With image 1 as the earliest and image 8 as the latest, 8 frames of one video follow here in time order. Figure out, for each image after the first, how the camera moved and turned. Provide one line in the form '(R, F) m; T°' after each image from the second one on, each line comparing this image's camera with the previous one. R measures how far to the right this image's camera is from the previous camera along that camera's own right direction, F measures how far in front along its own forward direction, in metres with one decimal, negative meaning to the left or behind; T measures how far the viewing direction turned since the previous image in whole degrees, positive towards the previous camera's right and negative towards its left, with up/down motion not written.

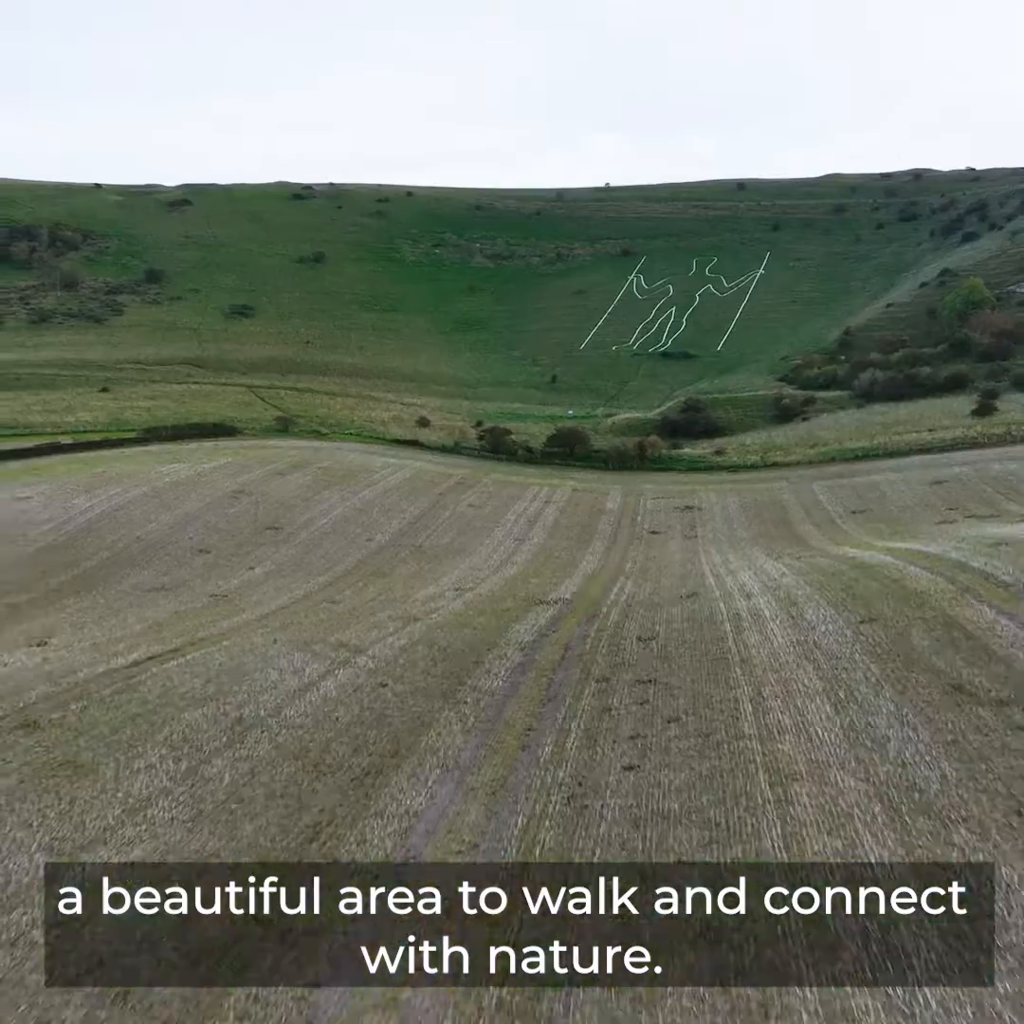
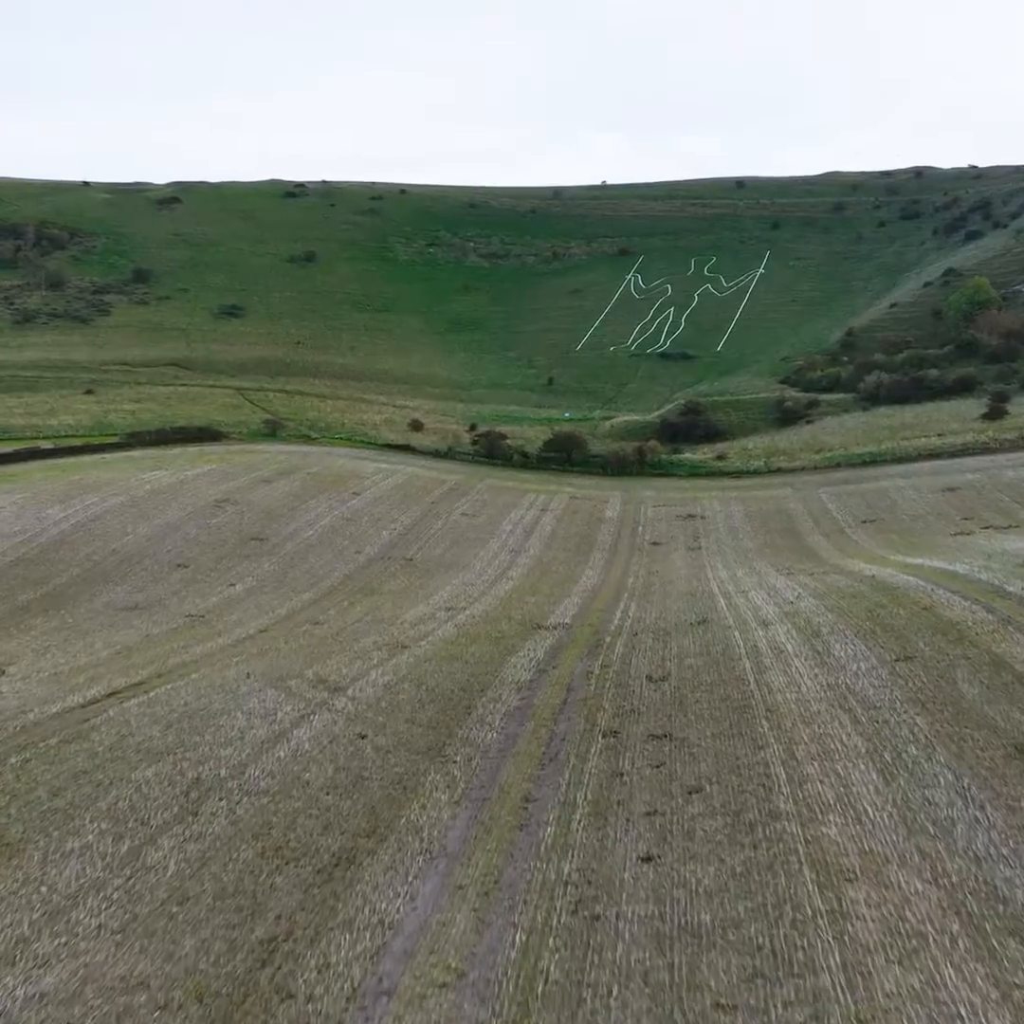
(0.0, +1.5) m; 0°
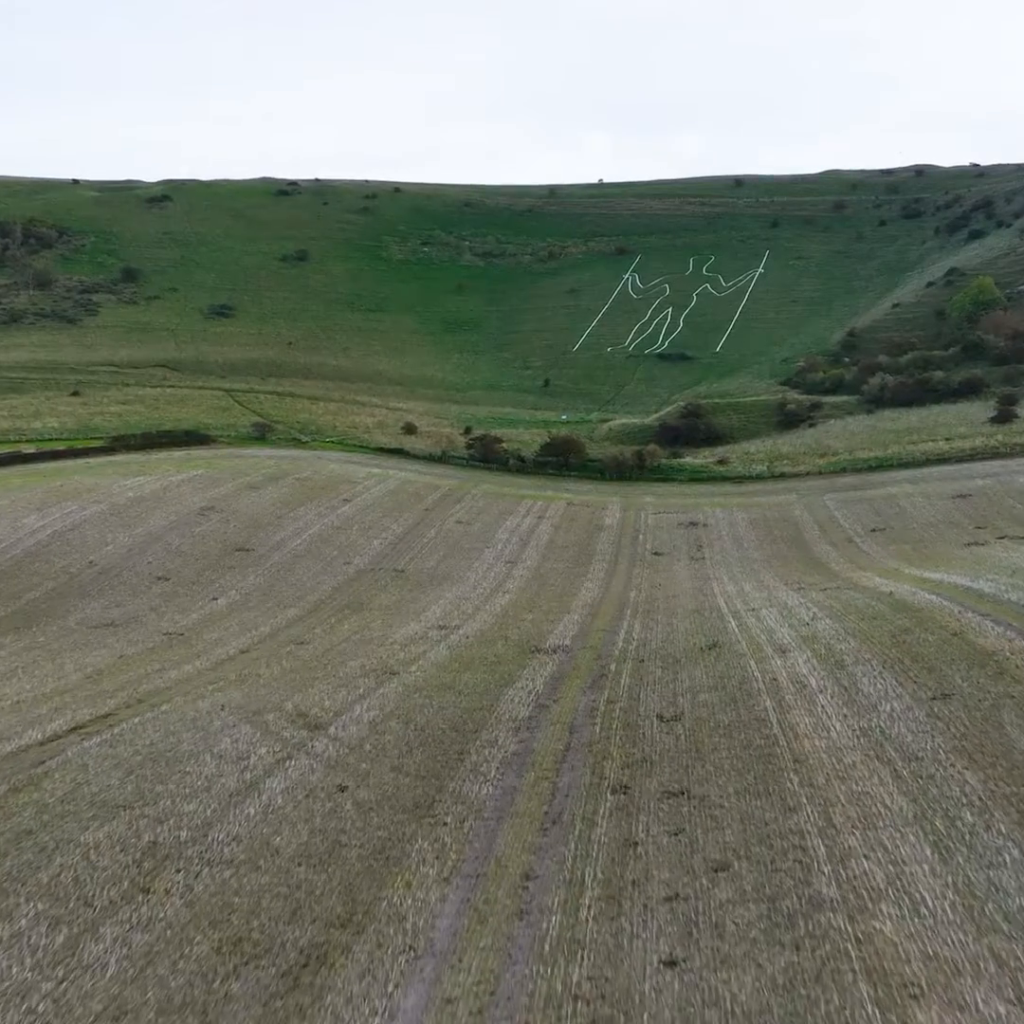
(0.0, +1.2) m; 0°
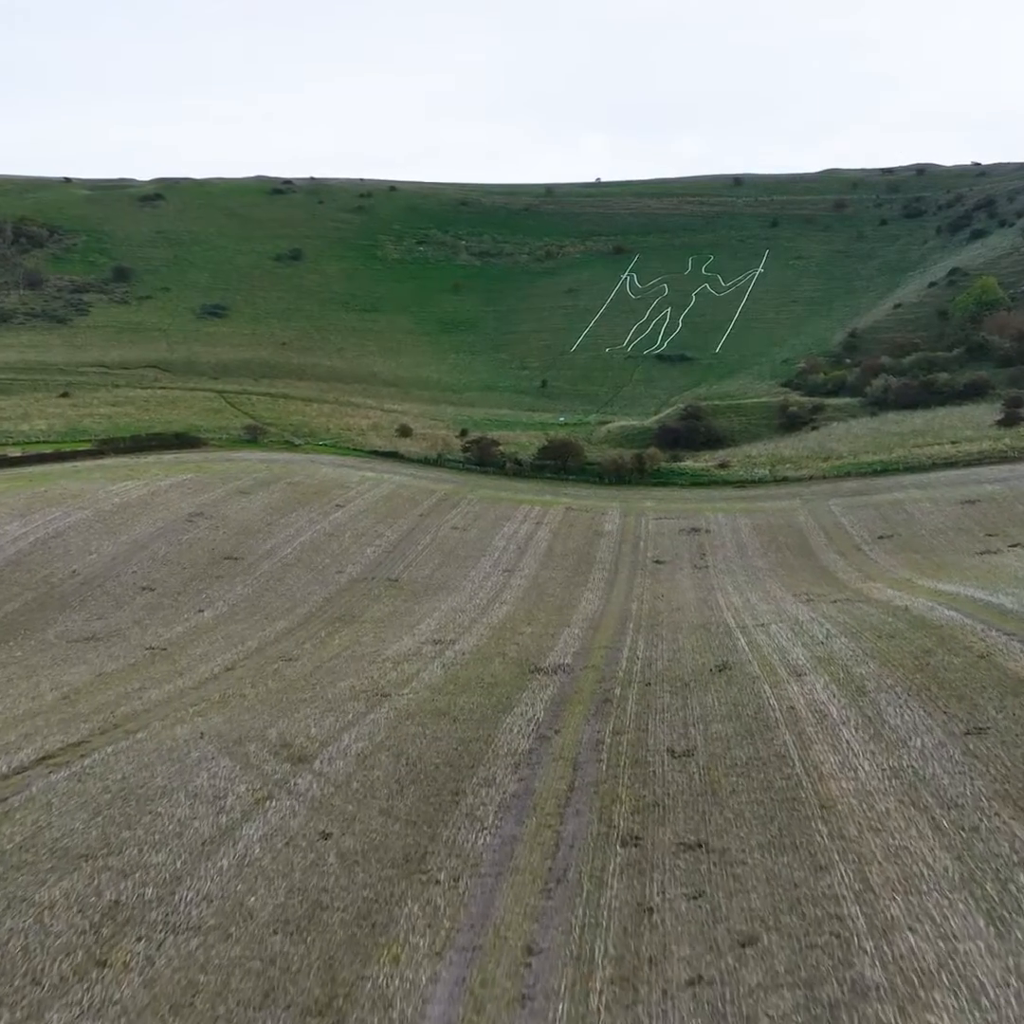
(0.0, +0.9) m; 0°
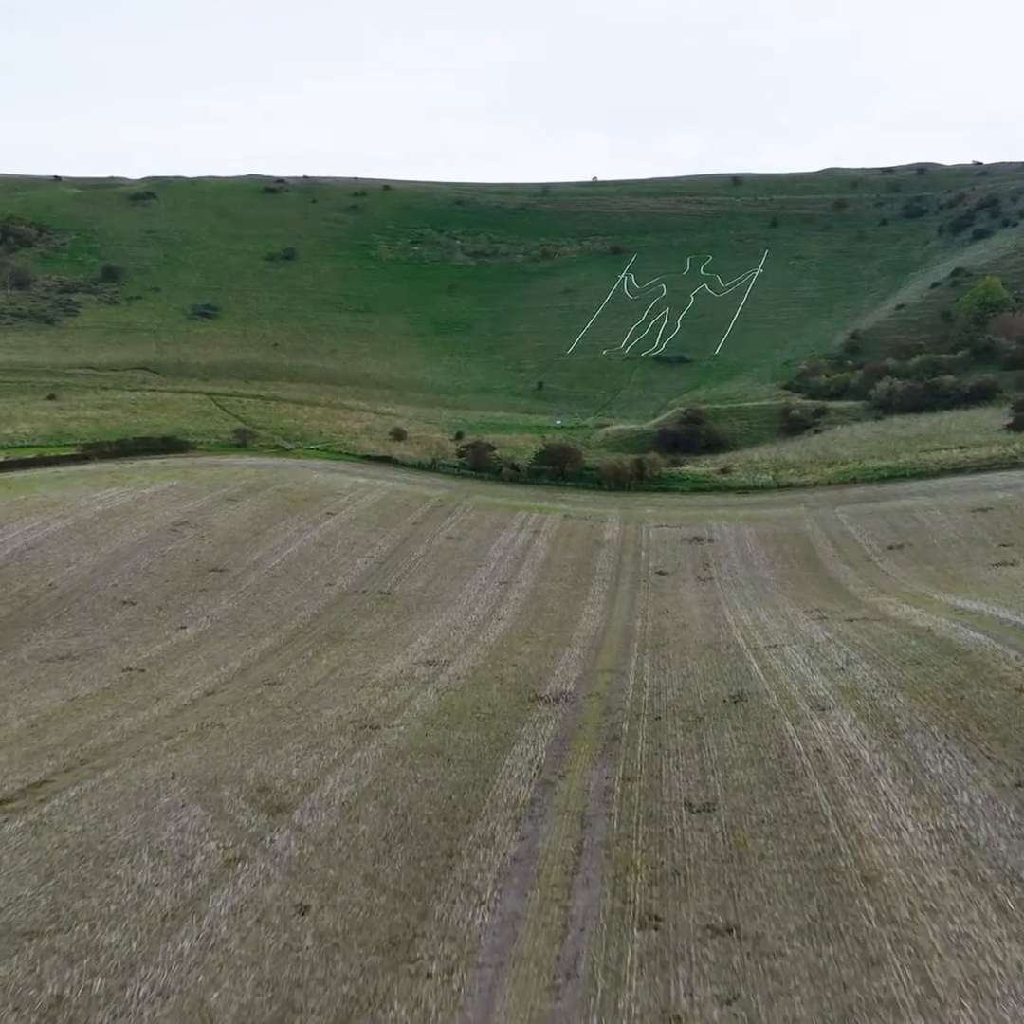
(0.0, +1.1) m; 0°
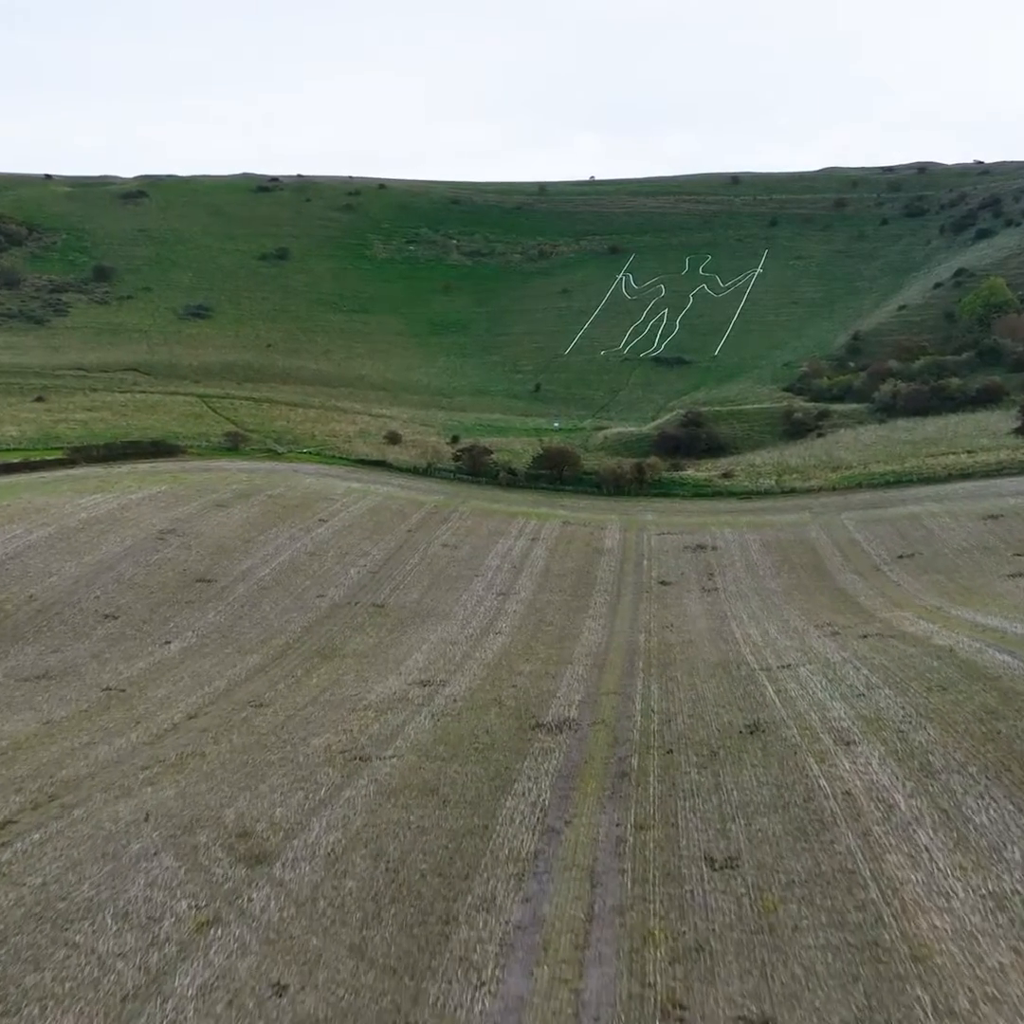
(0.0, +0.9) m; 0°
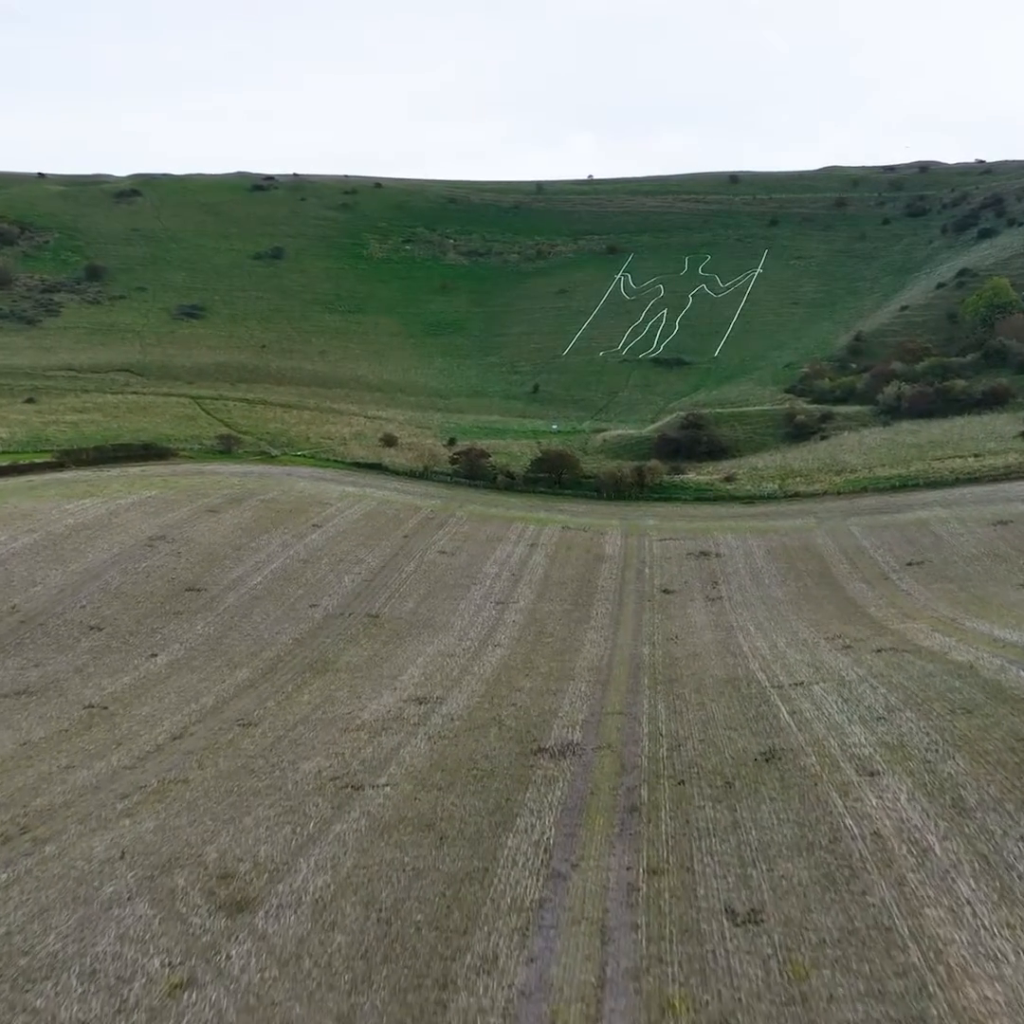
(0.0, +0.8) m; 0°
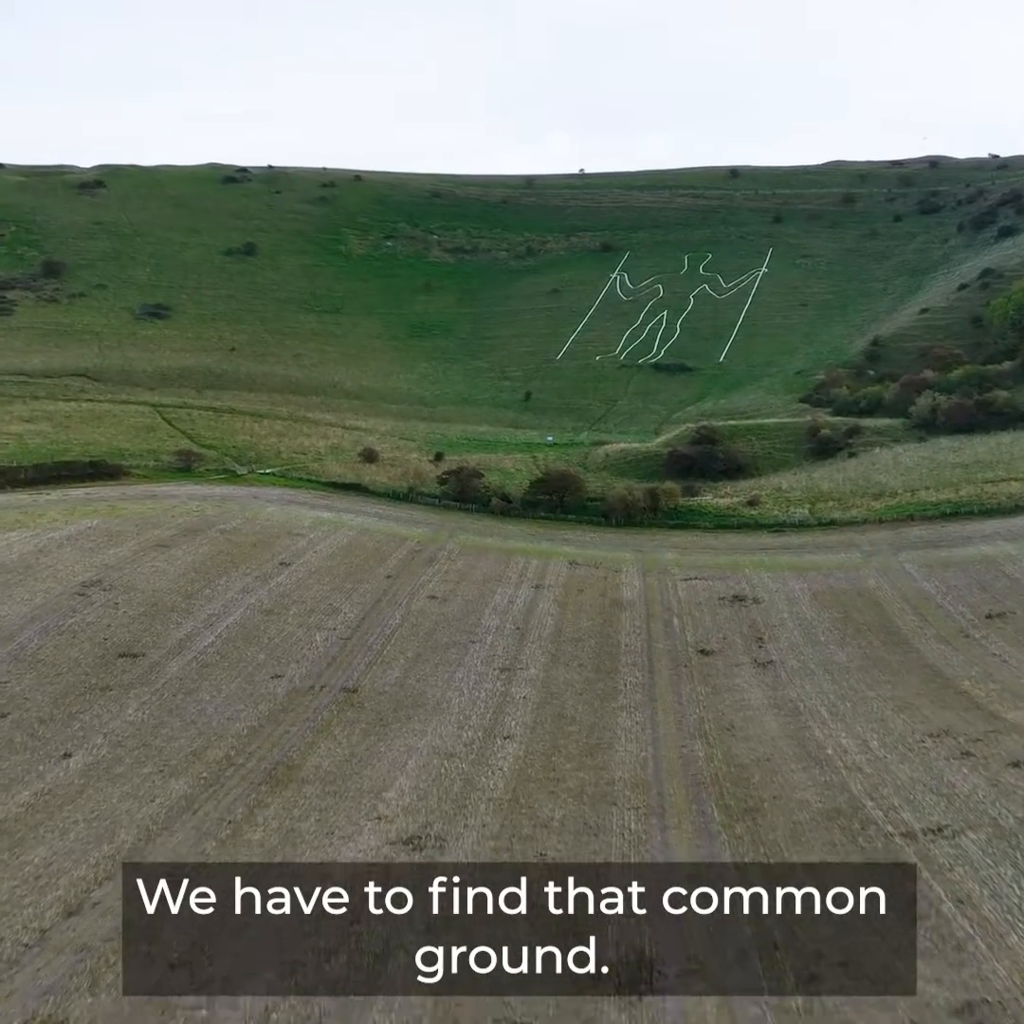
(-0.4, +4.6) m; +1°
